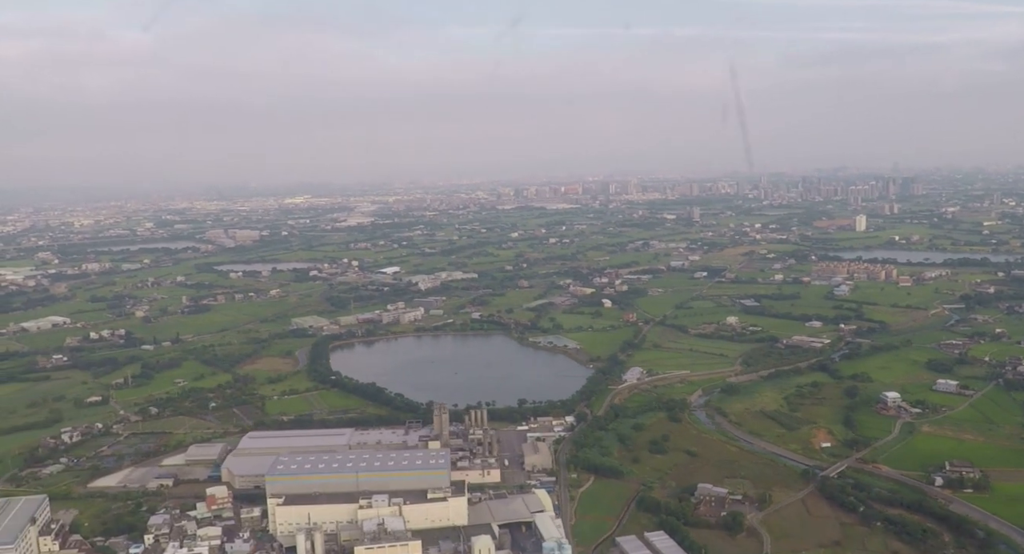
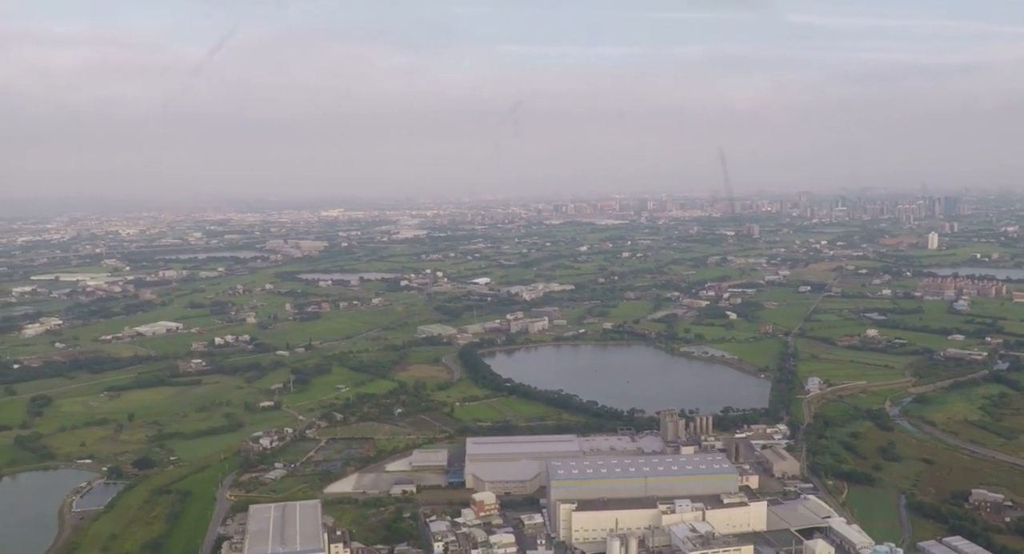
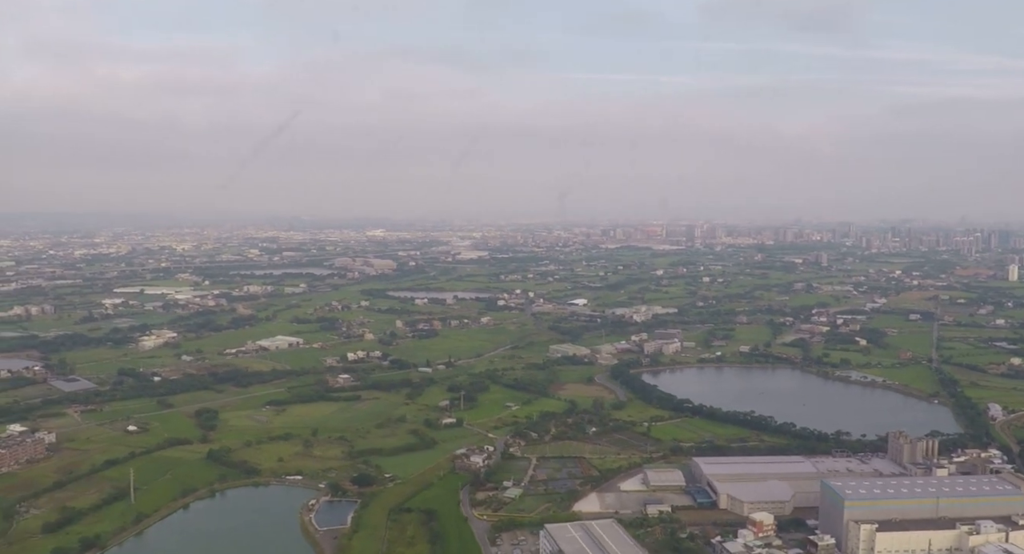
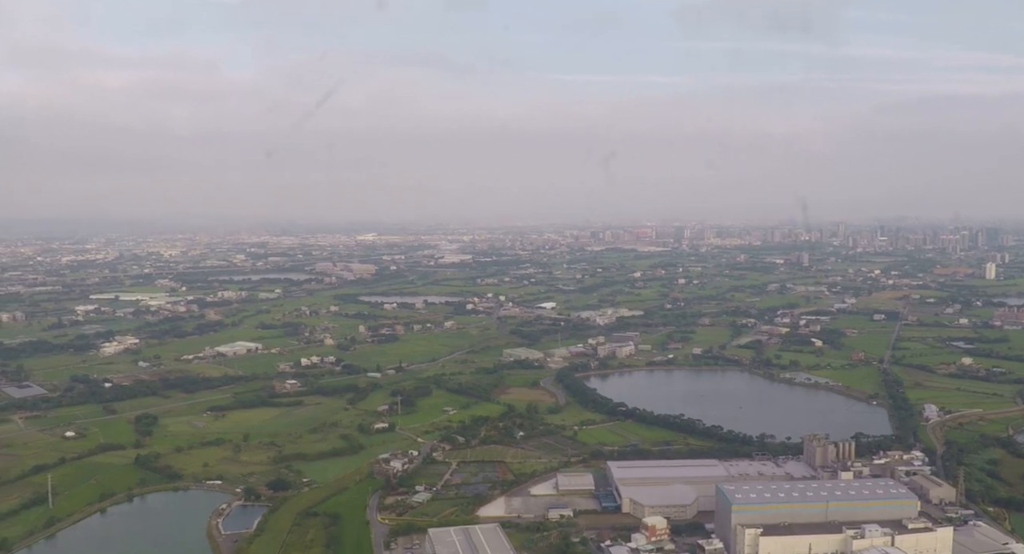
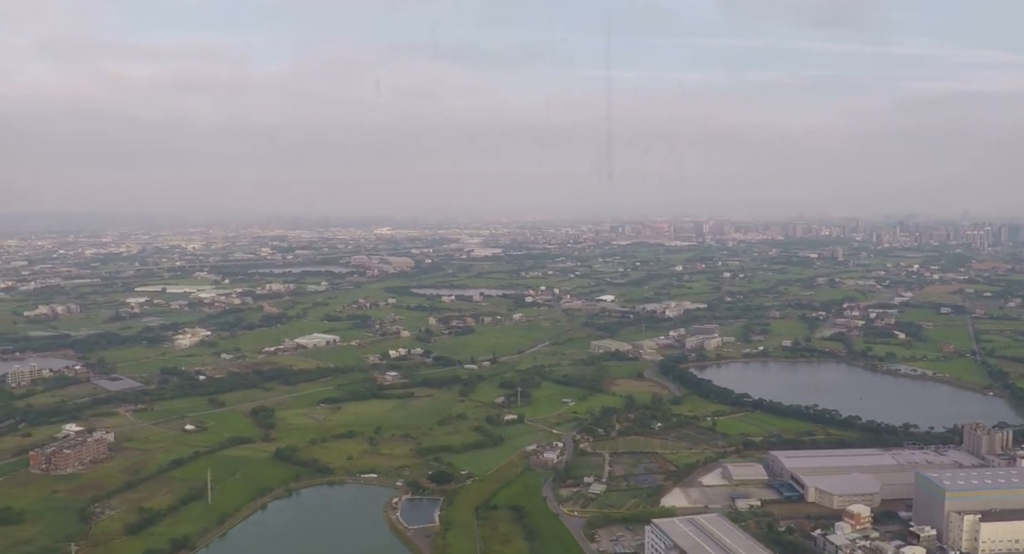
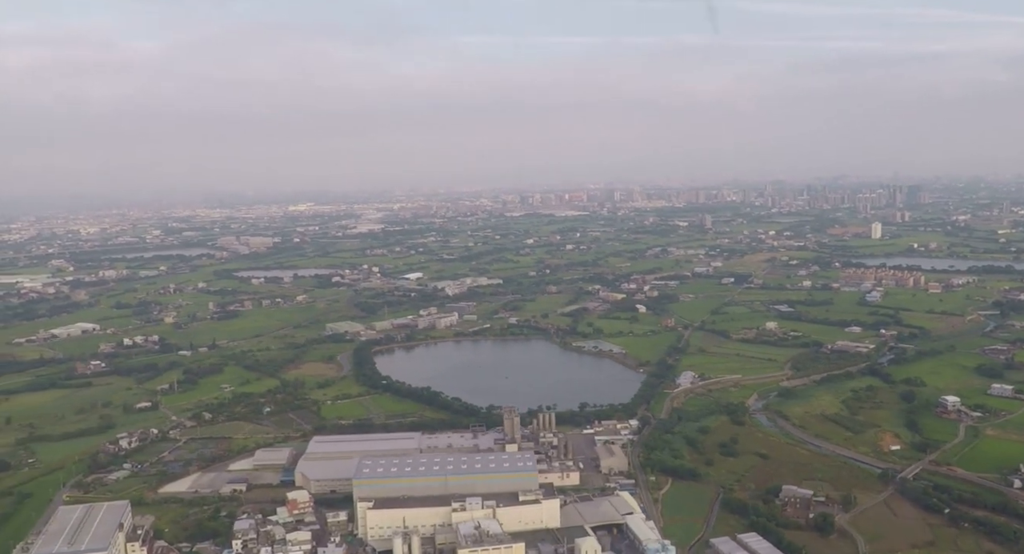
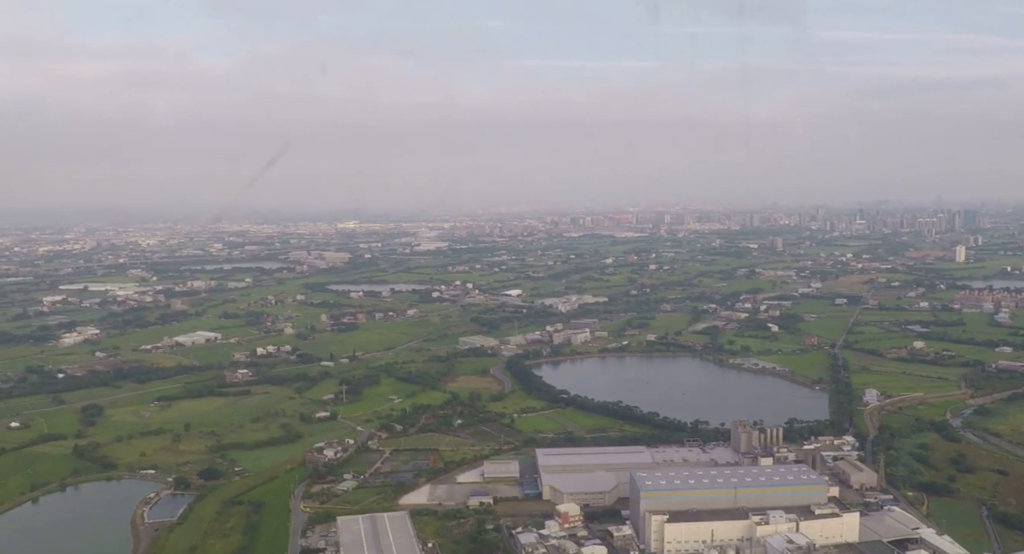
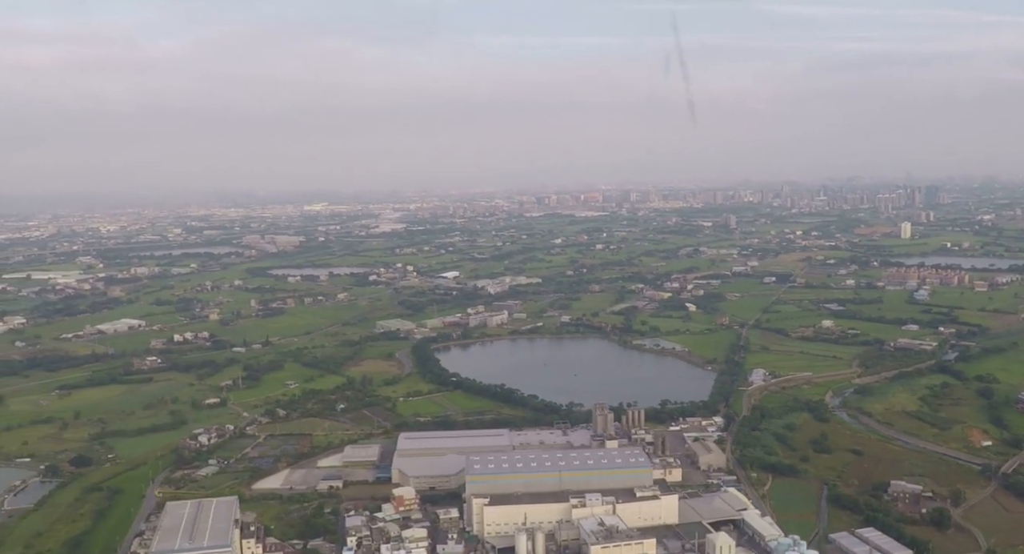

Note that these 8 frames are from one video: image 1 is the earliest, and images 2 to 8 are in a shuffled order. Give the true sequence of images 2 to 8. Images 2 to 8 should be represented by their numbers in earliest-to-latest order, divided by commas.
6, 8, 2, 7, 4, 3, 5
